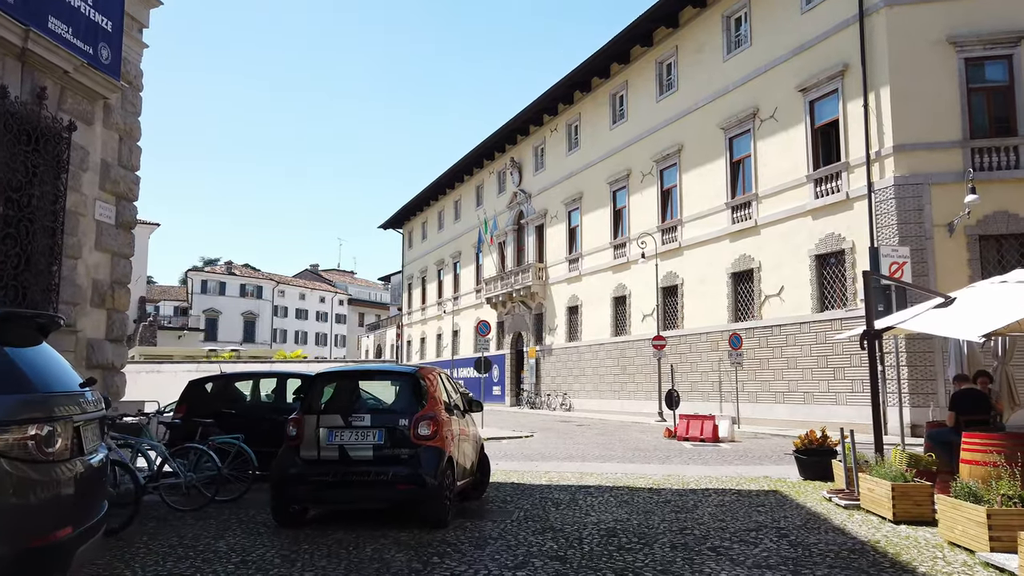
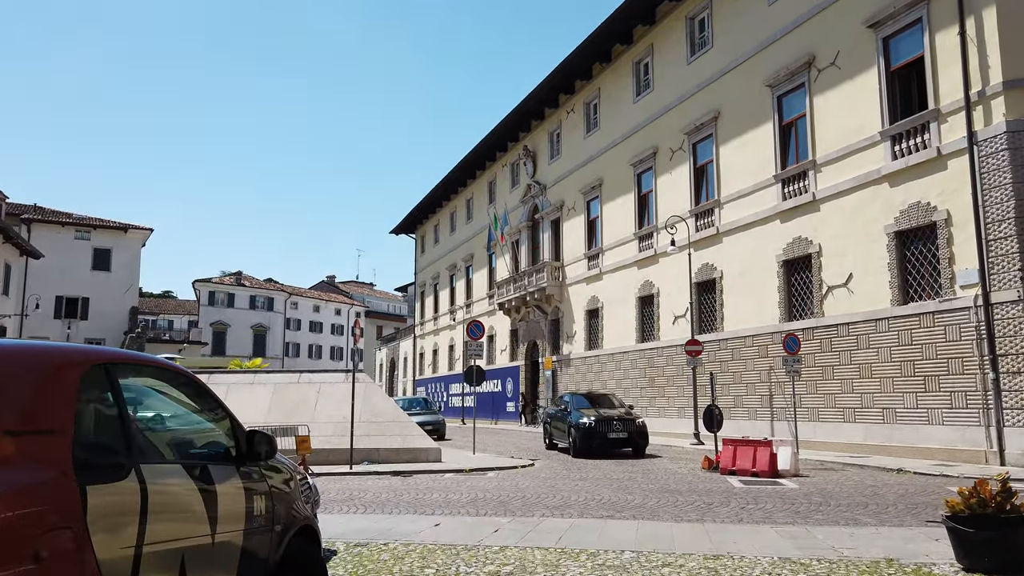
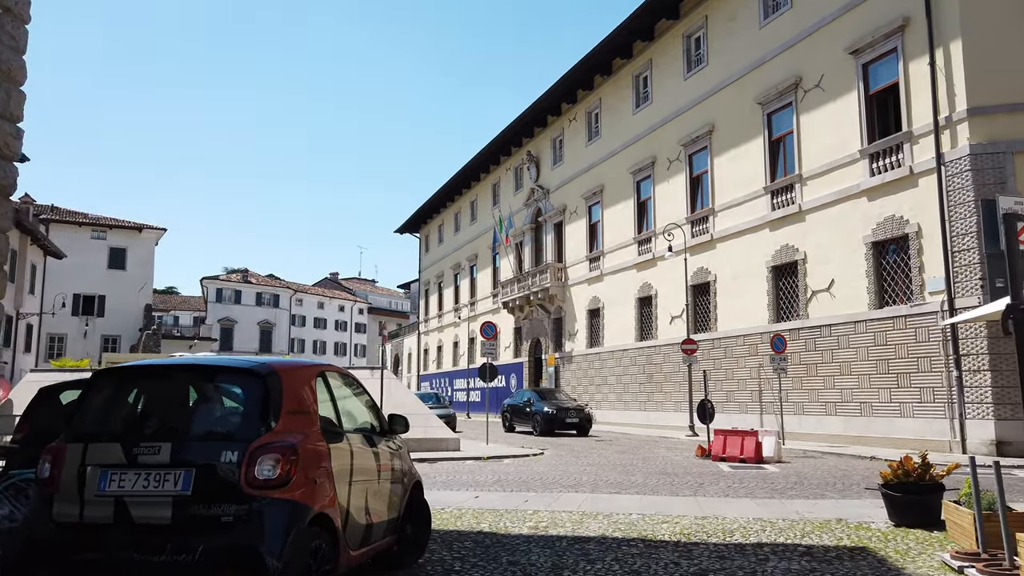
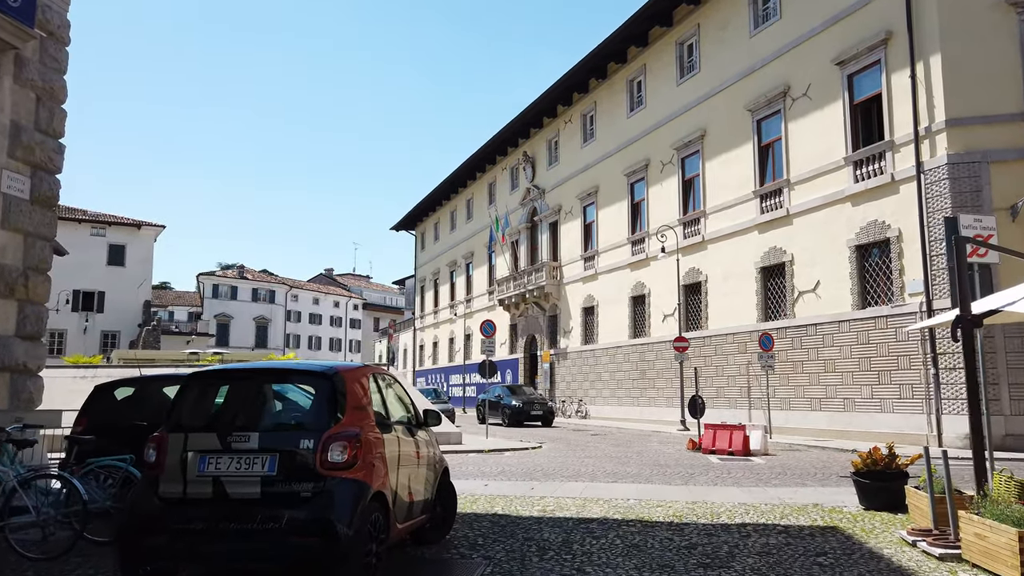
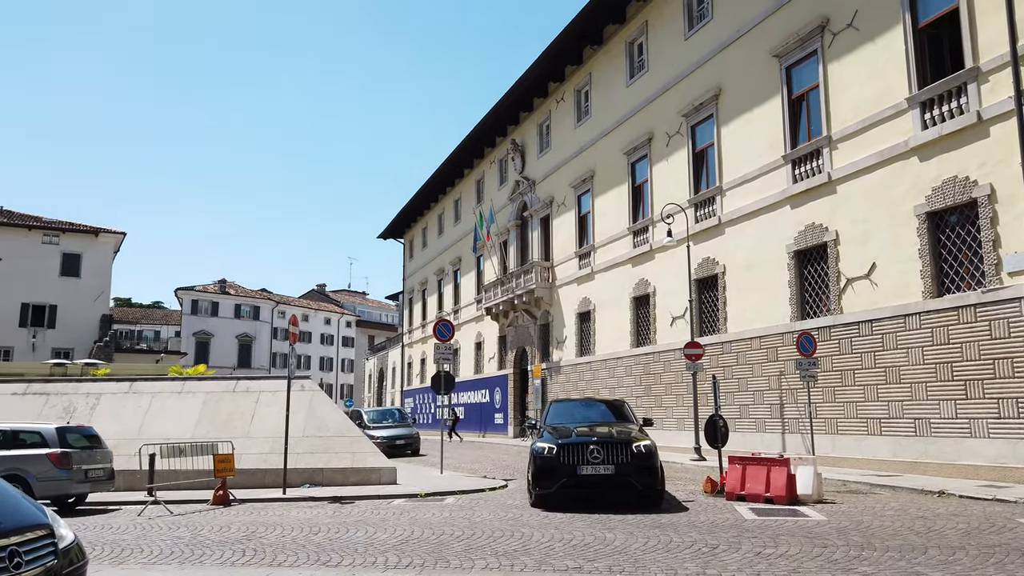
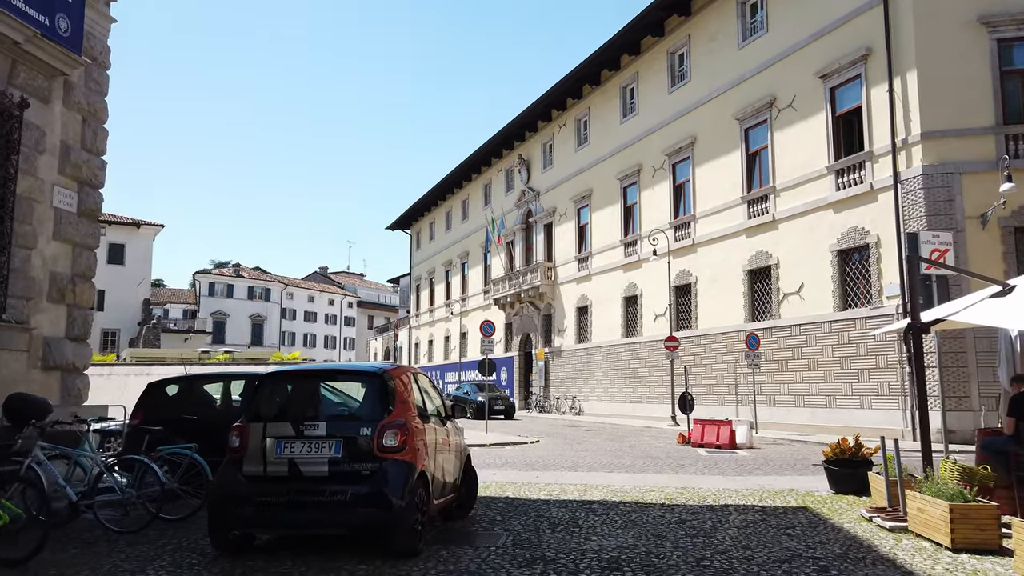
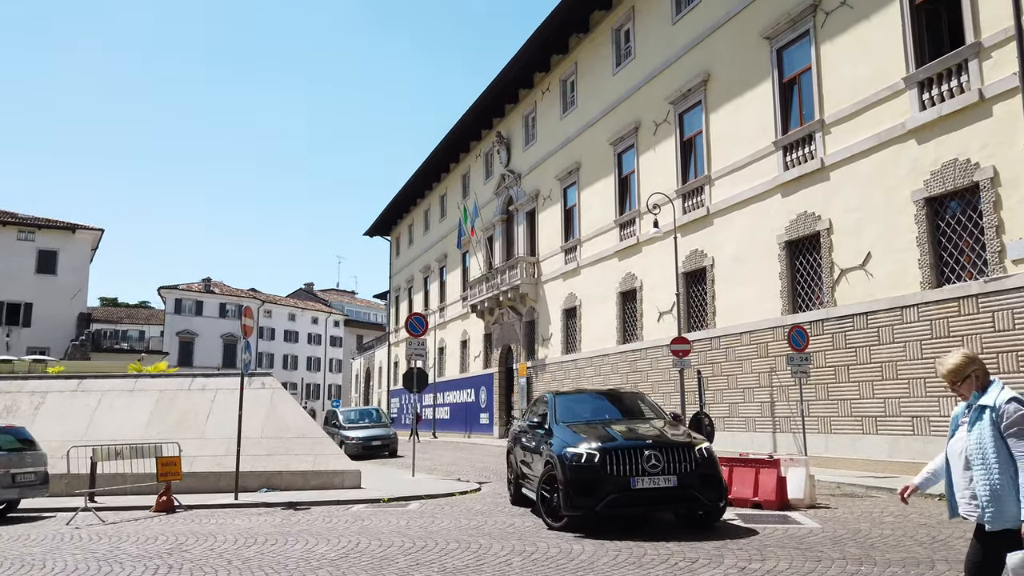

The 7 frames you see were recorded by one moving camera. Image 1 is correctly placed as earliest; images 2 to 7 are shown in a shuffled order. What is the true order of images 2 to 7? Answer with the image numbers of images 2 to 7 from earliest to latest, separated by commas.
6, 4, 3, 2, 5, 7
